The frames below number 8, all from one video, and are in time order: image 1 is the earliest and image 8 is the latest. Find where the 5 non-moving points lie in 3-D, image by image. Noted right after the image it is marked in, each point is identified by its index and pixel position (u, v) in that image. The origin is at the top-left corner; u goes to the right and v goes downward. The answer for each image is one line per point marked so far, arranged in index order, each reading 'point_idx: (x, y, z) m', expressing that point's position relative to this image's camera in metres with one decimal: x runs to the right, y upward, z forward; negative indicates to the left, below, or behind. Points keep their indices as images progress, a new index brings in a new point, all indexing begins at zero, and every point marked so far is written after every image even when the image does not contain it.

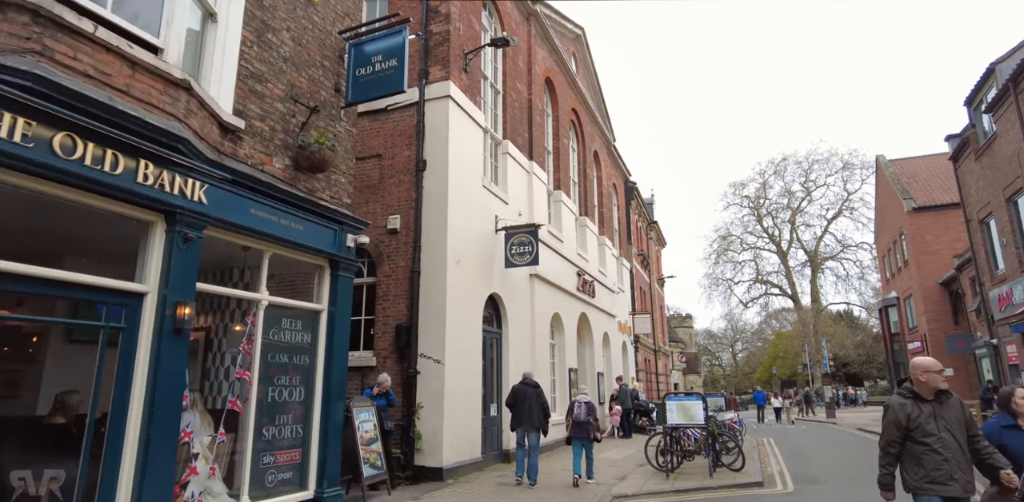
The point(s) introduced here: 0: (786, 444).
0: (+6.8, -4.8, +16.0) m
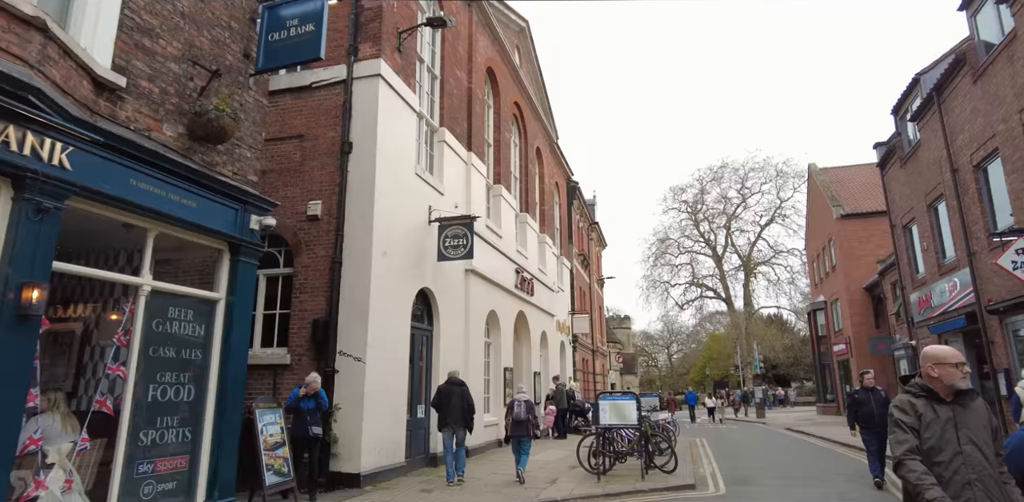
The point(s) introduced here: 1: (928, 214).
0: (+5.1, -4.8, +16.1) m
1: (+10.0, +0.9, +15.6) m
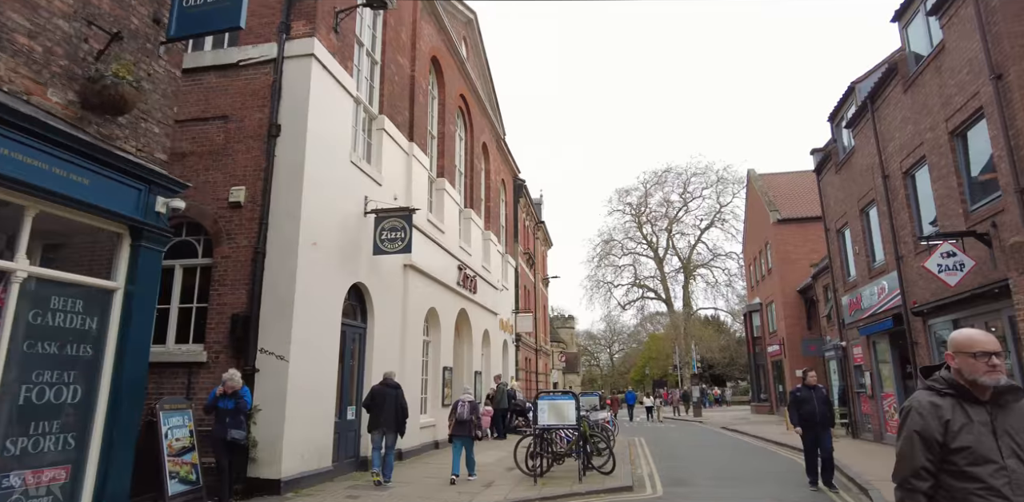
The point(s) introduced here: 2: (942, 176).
0: (+3.6, -4.8, +16.2) m
1: (+8.7, +0.8, +16.1) m
2: (+7.9, +1.4, +11.8) m
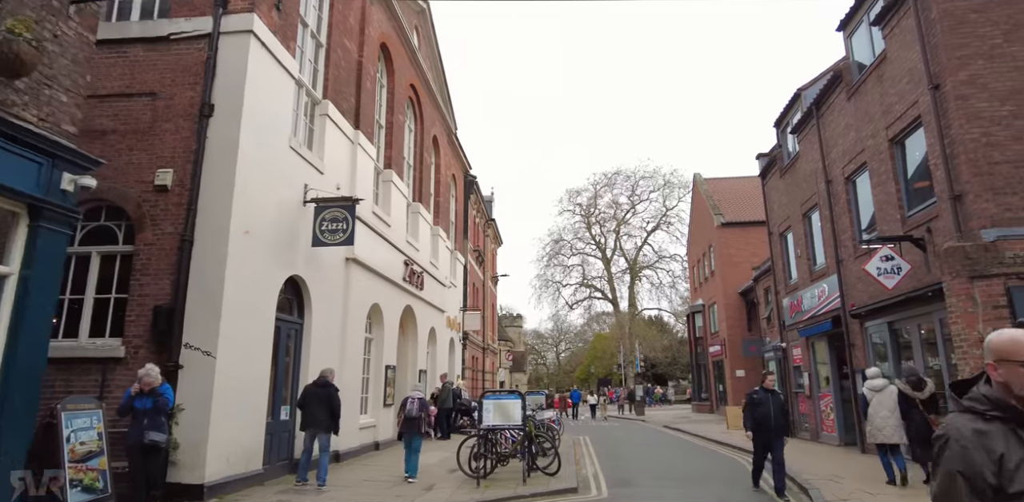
0: (+2.2, -4.8, +16.2) m
1: (+7.4, +0.7, +16.5) m
2: (+6.9, +1.3, +12.1) m
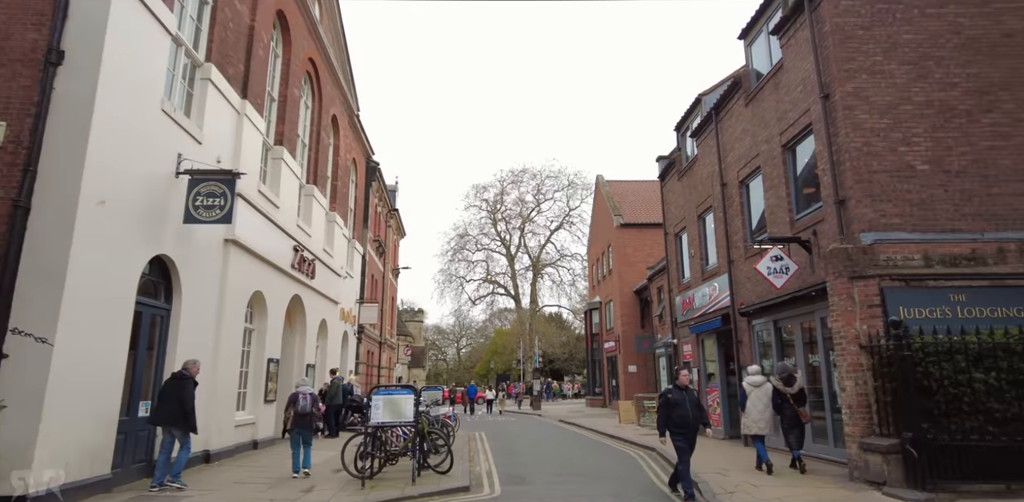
0: (-0.4, -4.6, +15.9) m
1: (+4.9, +0.7, +17.0) m
2: (+5.1, +1.3, +12.6) m
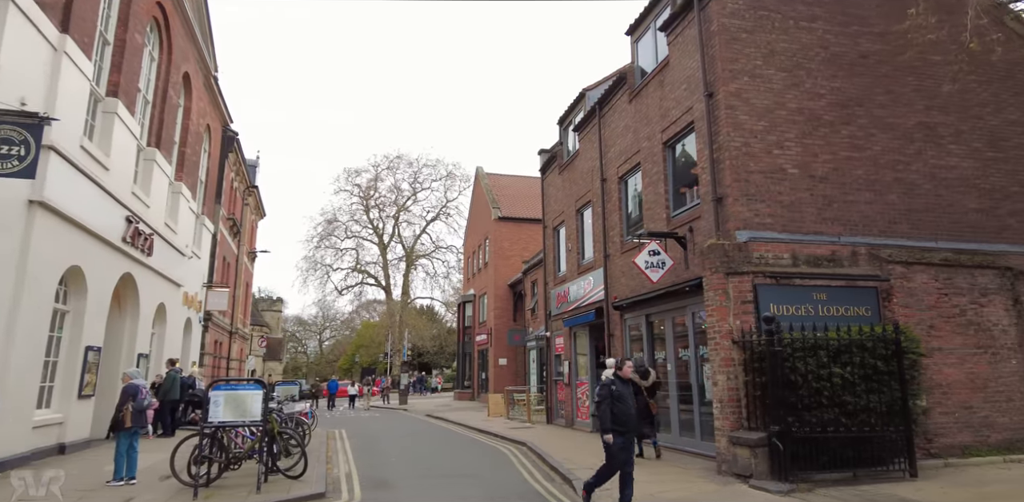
0: (-3.5, -4.3, +14.9) m
1: (+1.7, +0.9, +16.9) m
2: (+2.8, +1.3, +12.7) m
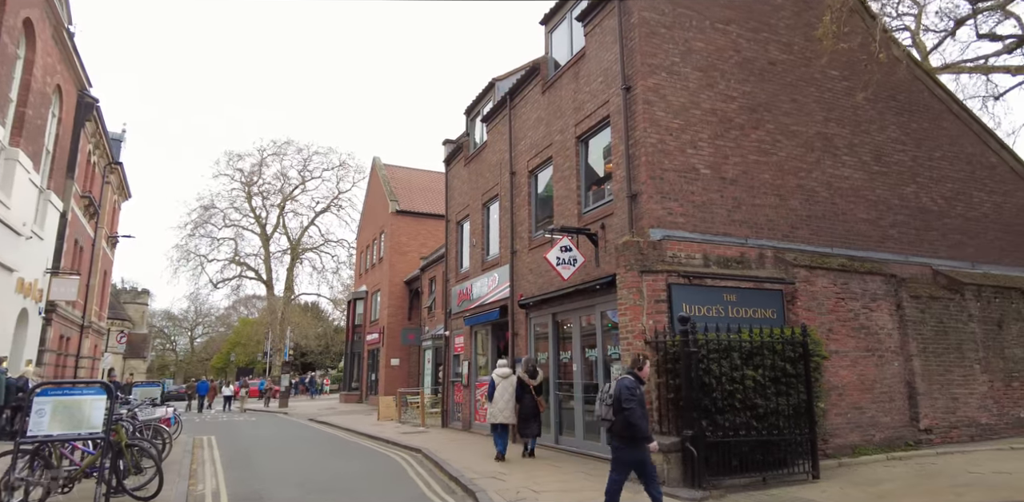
0: (-5.8, -4.0, +13.4) m
1: (-0.8, +1.0, +16.3) m
2: (+1.0, +1.4, +12.3) m
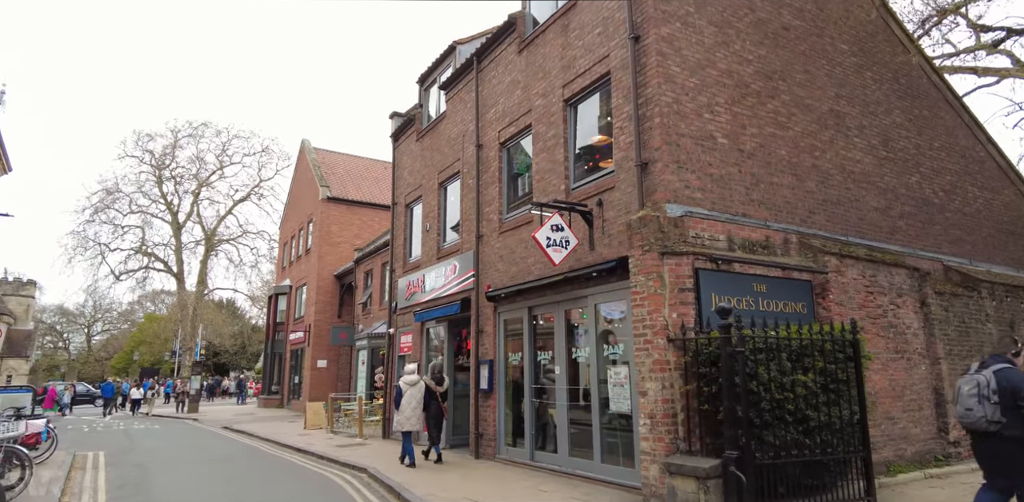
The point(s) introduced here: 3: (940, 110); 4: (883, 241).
0: (-6.4, -3.5, +10.8) m
1: (-1.7, +1.3, +14.3) m
2: (+0.6, +1.7, +10.5) m
3: (+8.5, +2.8, +12.8) m
4: (+6.1, +0.2, +10.6) m
